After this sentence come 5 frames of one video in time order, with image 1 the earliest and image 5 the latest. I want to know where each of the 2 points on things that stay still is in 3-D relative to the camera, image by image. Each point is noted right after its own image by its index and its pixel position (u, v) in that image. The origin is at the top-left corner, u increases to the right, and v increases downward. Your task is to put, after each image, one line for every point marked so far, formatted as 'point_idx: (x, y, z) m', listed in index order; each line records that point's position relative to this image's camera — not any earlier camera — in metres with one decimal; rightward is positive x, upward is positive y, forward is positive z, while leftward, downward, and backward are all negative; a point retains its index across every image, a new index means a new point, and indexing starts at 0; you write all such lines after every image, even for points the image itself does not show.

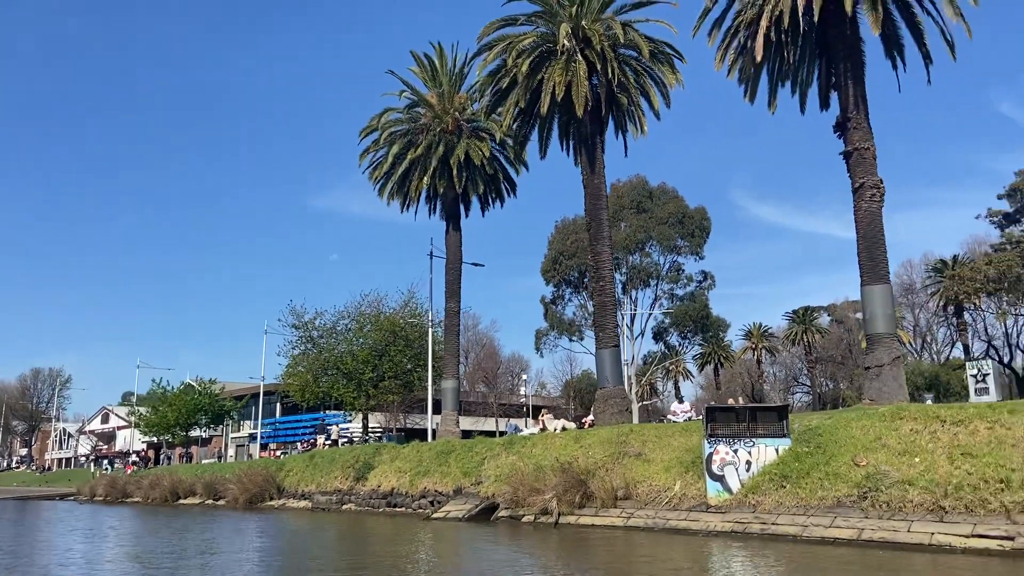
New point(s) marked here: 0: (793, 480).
0: (+6.5, -4.4, +18.3) m
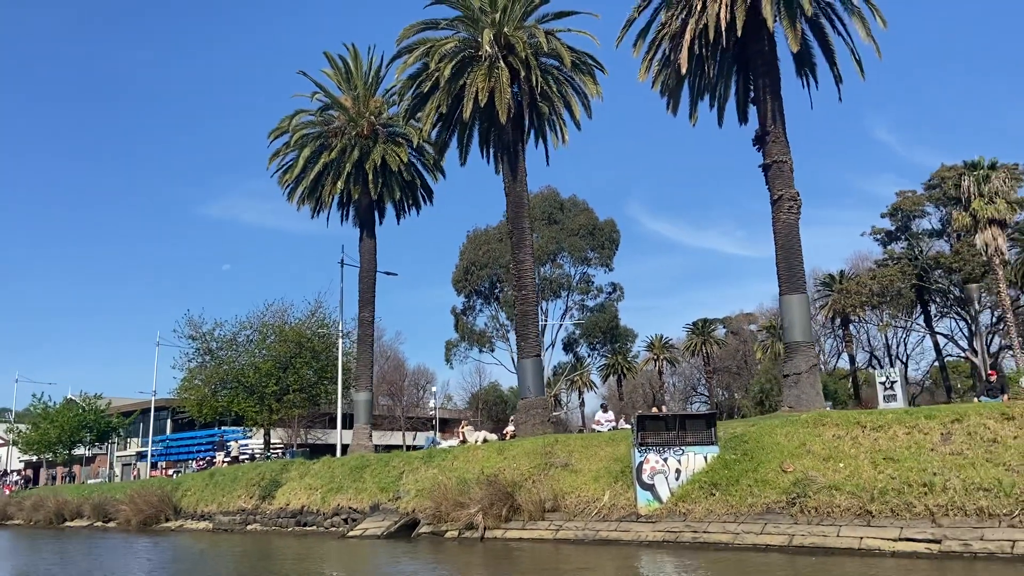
0: (+4.9, -4.6, +18.4) m
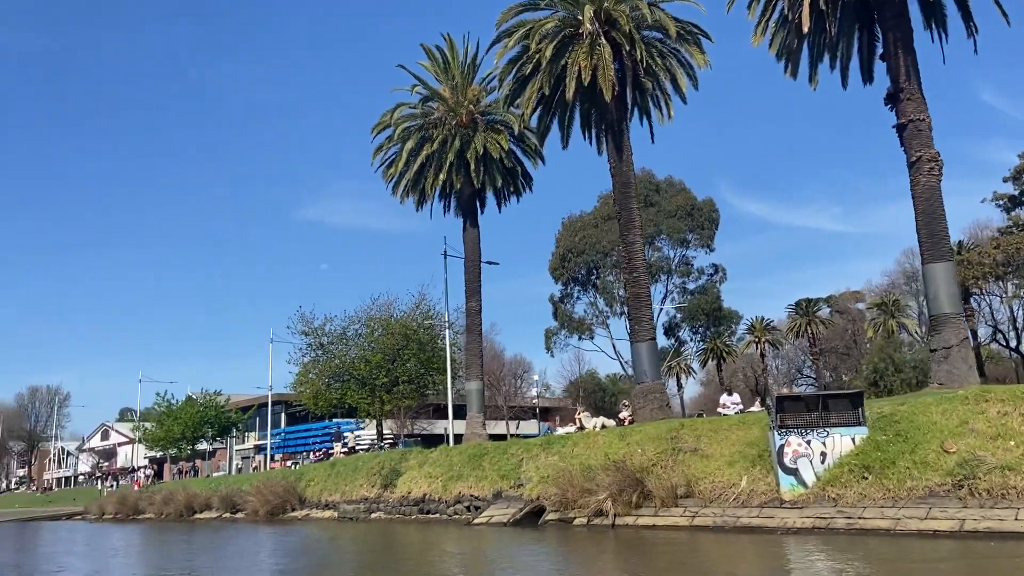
0: (+7.9, -4.0, +17.2) m
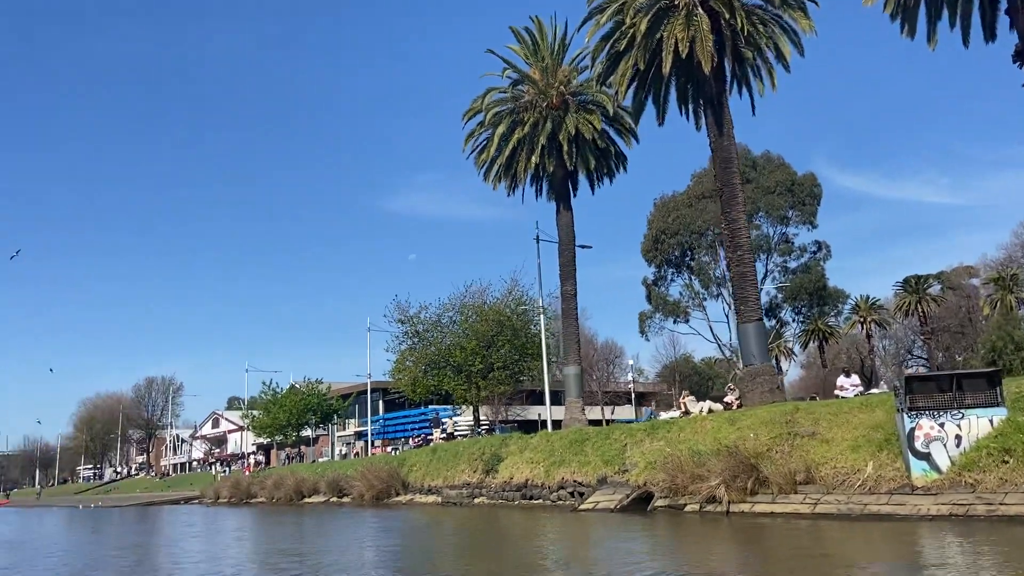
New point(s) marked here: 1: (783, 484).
0: (+10.2, -3.3, +15.9) m
1: (+6.6, -4.8, +19.5) m
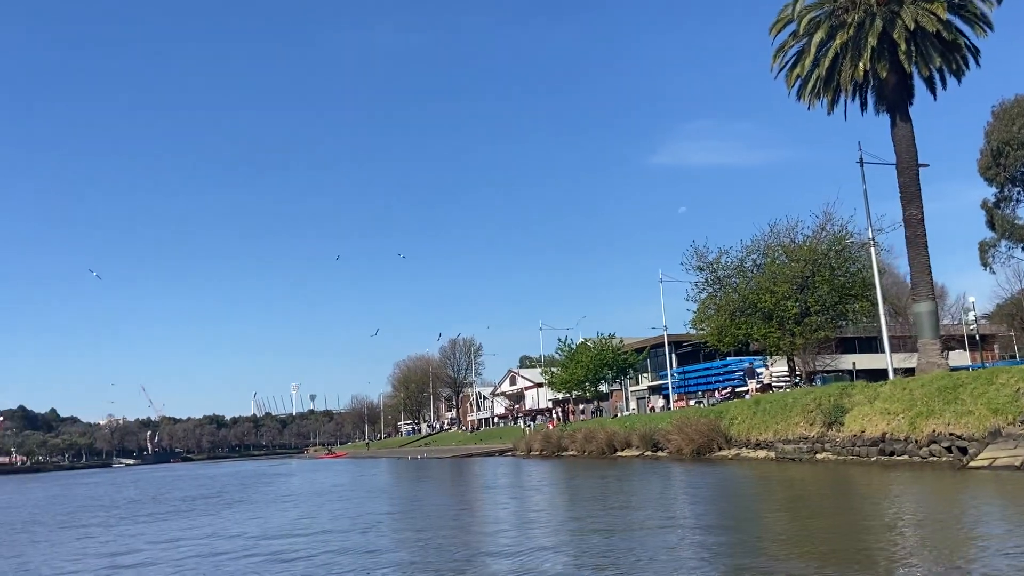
0: (+16.5, -1.2, +9.6) m
1: (+14.4, -2.7, +14.2) m
